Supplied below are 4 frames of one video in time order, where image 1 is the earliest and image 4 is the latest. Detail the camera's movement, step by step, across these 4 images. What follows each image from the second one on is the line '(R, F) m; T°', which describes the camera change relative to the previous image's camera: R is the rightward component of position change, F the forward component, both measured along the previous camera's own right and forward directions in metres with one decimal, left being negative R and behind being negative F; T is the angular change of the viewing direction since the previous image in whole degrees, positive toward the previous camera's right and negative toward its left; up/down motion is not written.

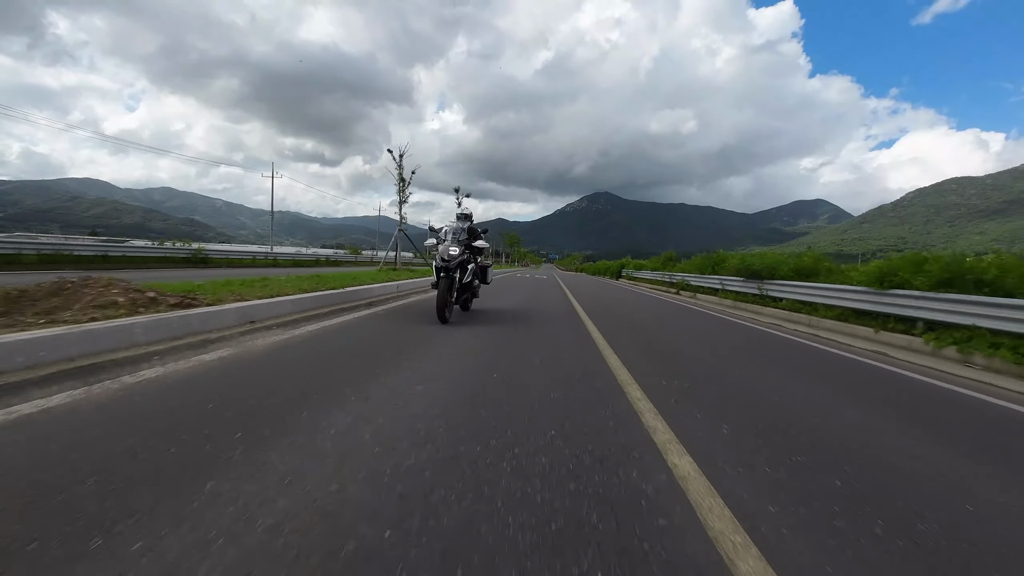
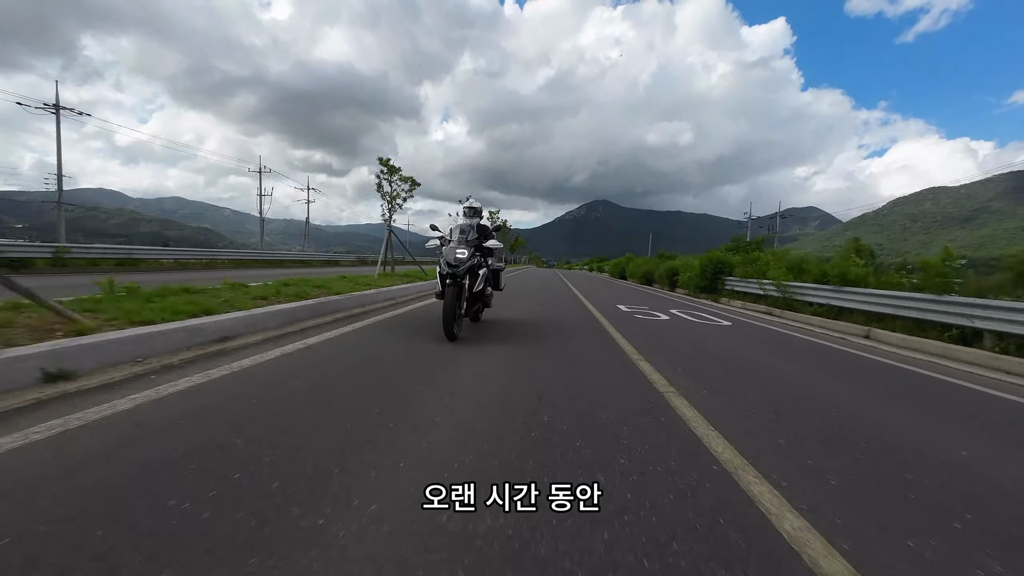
(-0.2, -1.1) m; 0°
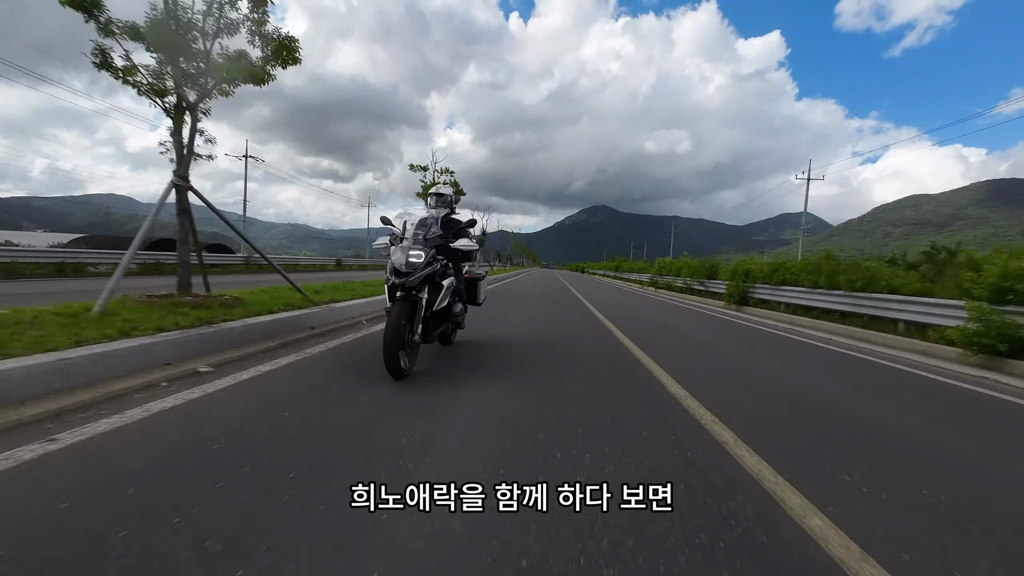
(-0.2, -1.0) m; 0°
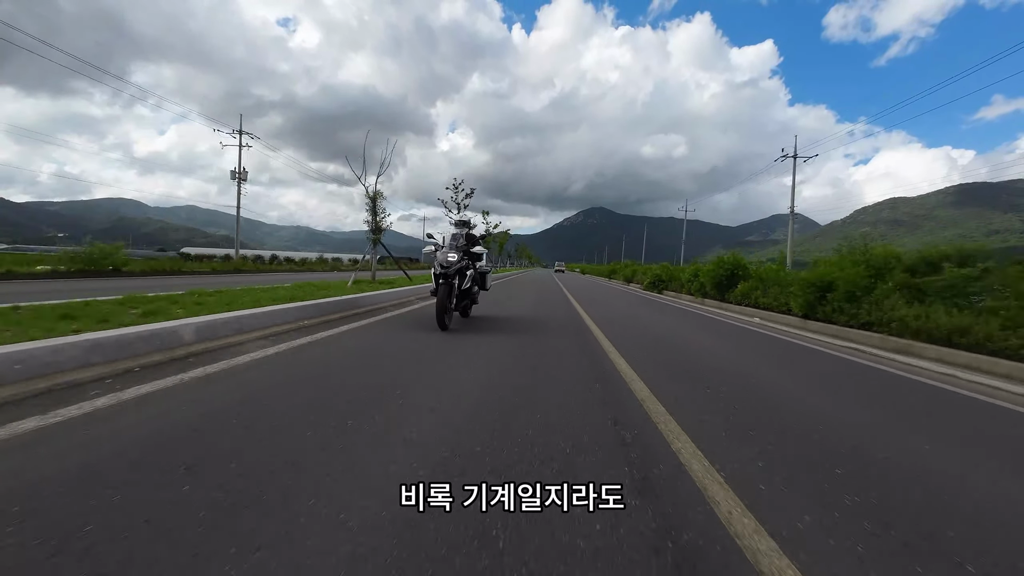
(-0.2, -1.1) m; 0°
